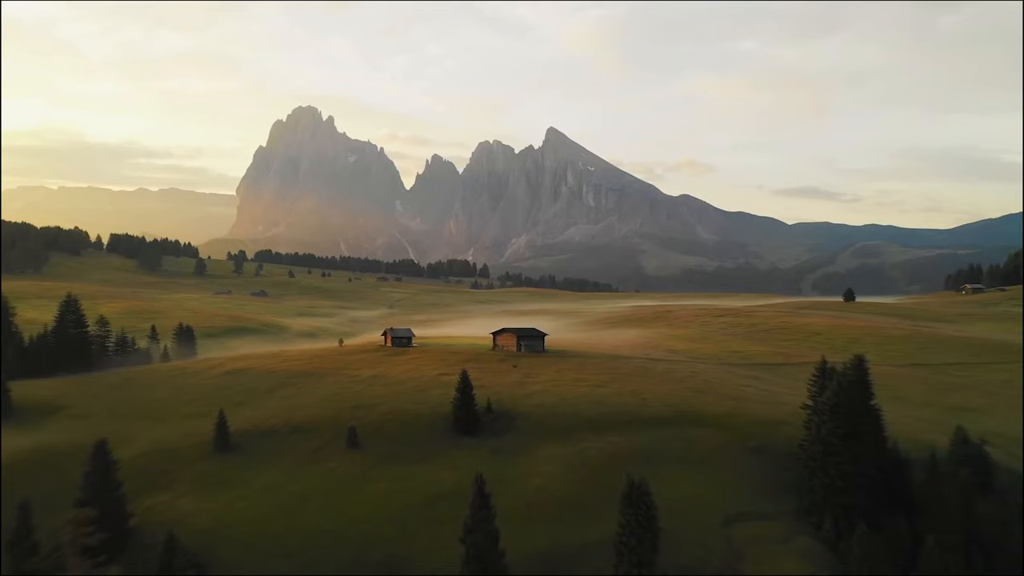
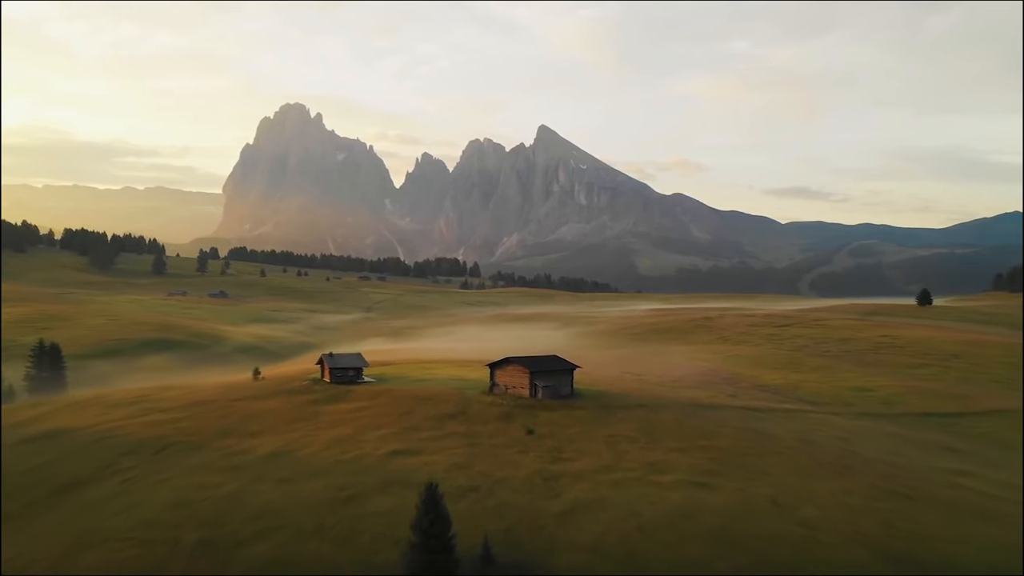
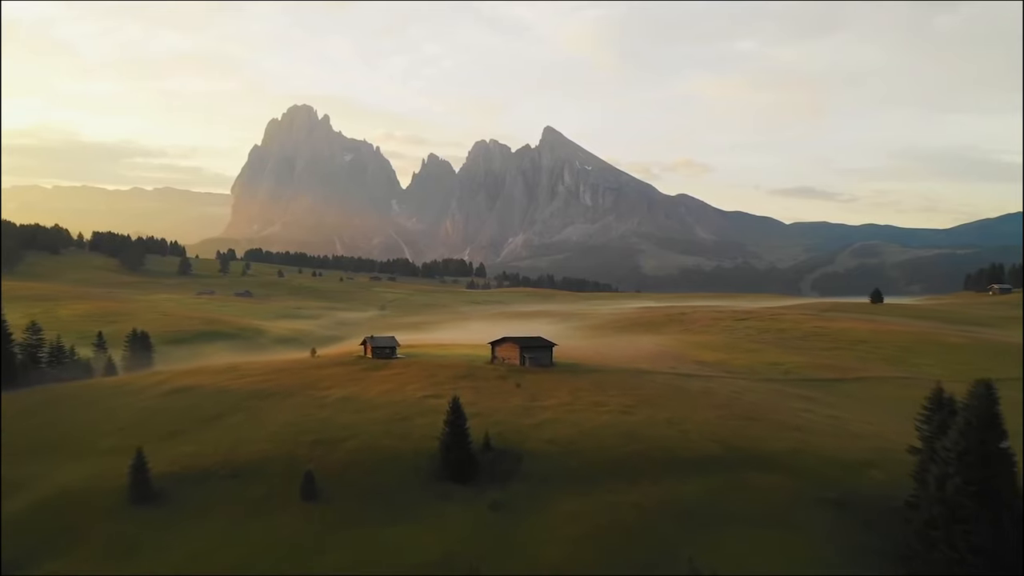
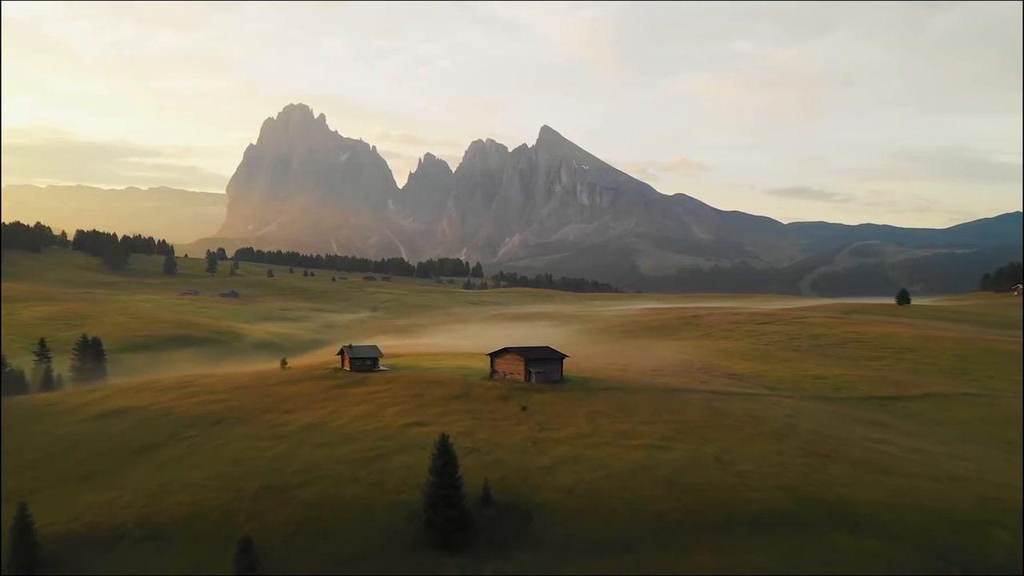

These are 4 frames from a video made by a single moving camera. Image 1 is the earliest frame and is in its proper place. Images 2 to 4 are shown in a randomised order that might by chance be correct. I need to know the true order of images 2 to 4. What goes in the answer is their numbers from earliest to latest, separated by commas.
3, 4, 2
